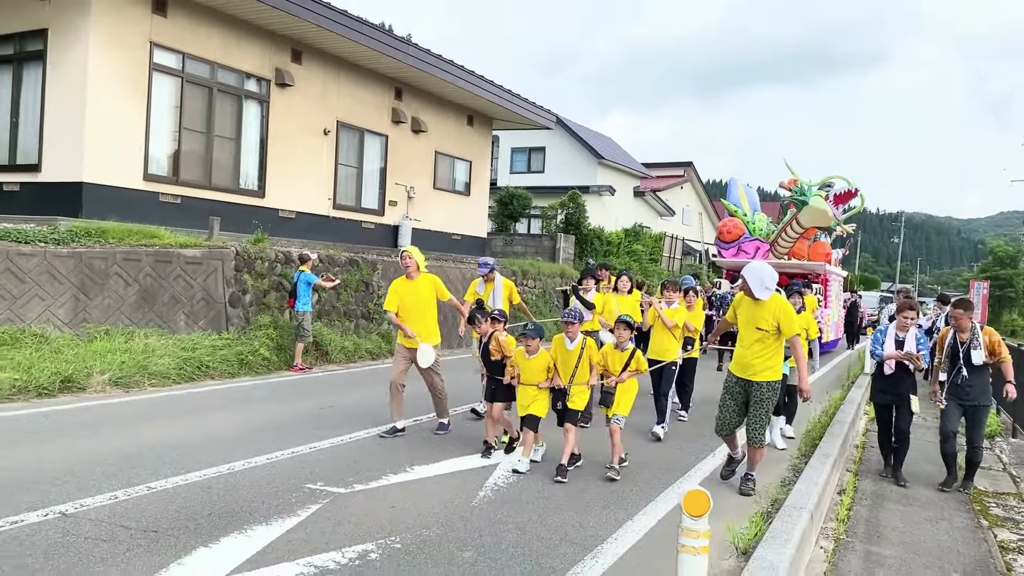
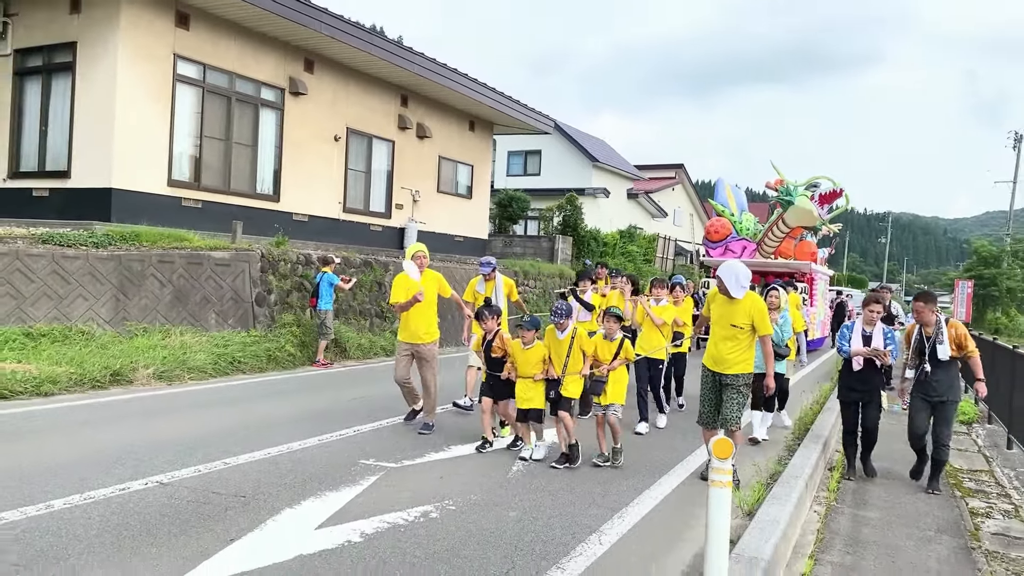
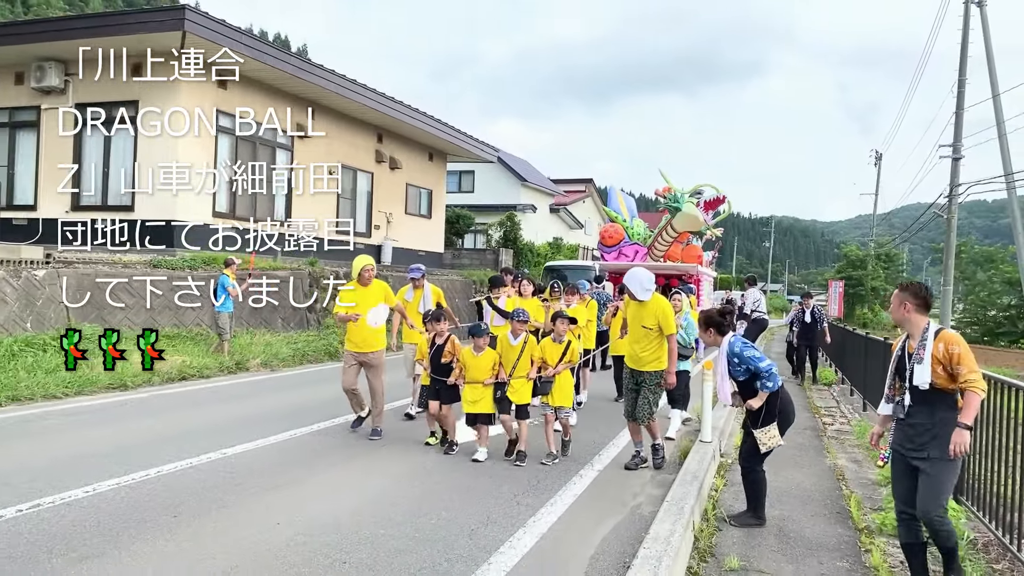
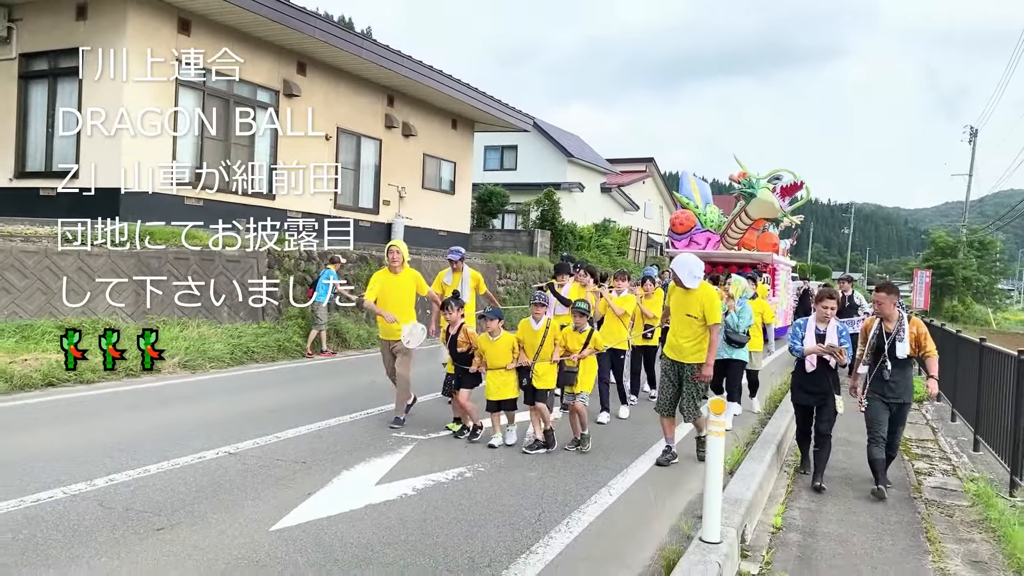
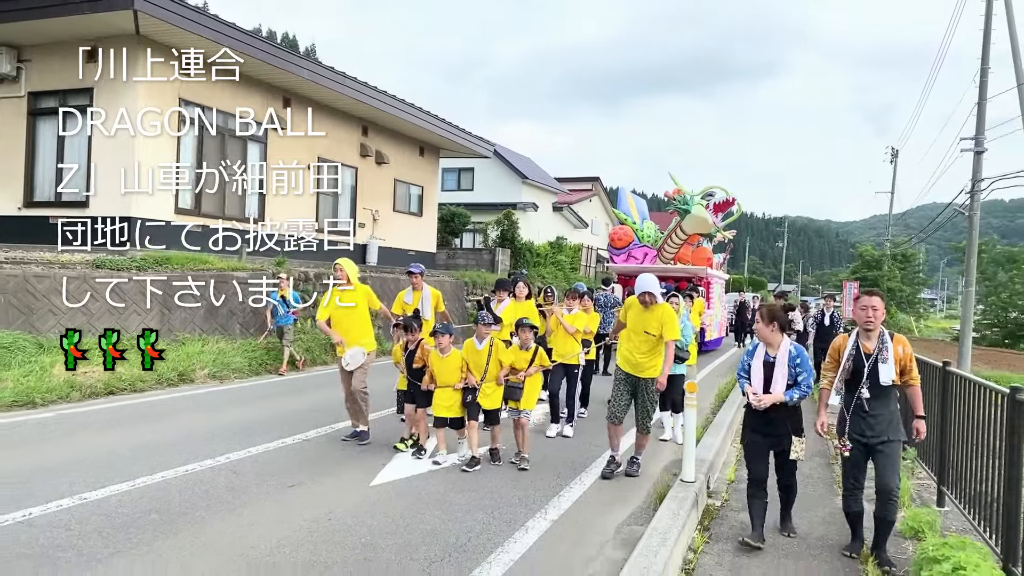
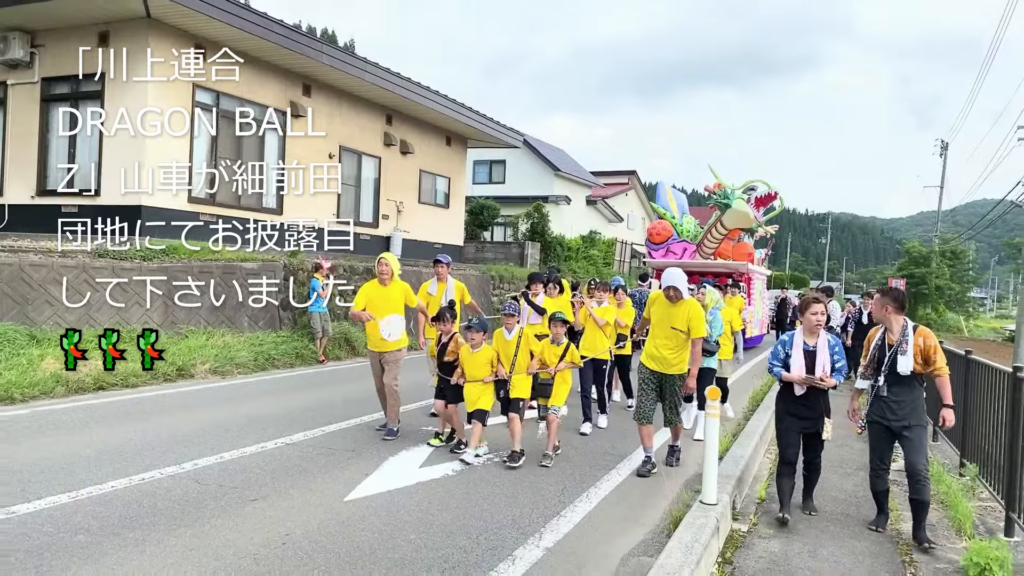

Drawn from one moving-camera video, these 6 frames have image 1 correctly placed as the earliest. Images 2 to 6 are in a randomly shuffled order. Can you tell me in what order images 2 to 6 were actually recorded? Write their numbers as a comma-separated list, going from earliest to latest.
2, 4, 6, 5, 3
